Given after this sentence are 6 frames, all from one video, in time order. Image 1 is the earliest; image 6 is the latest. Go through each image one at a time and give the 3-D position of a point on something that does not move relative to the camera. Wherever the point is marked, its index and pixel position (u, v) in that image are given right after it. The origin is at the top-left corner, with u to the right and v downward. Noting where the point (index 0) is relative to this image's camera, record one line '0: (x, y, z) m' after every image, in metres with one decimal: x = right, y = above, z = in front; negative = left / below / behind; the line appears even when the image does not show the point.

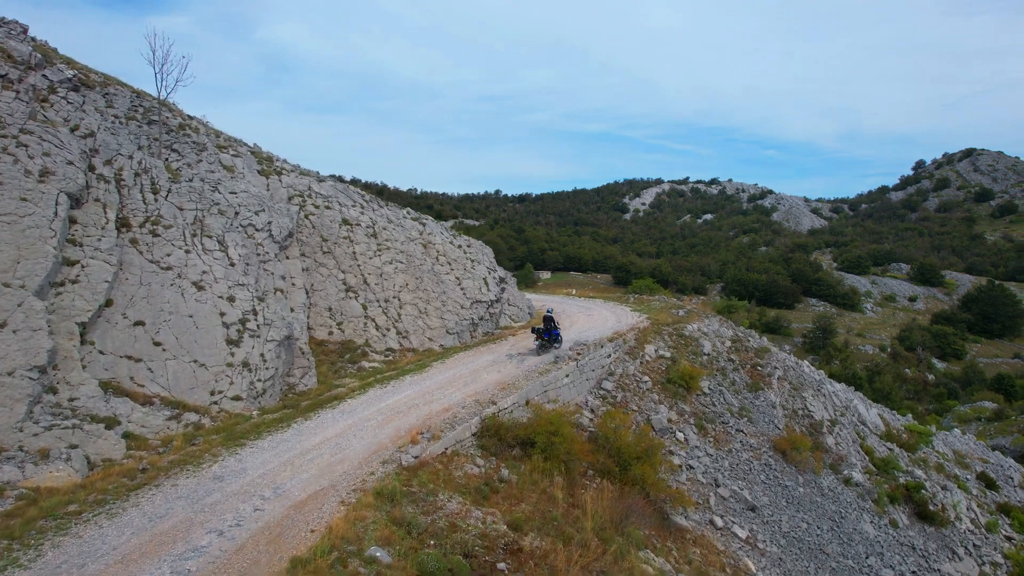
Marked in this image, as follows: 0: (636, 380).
0: (+3.2, -2.4, +18.0) m
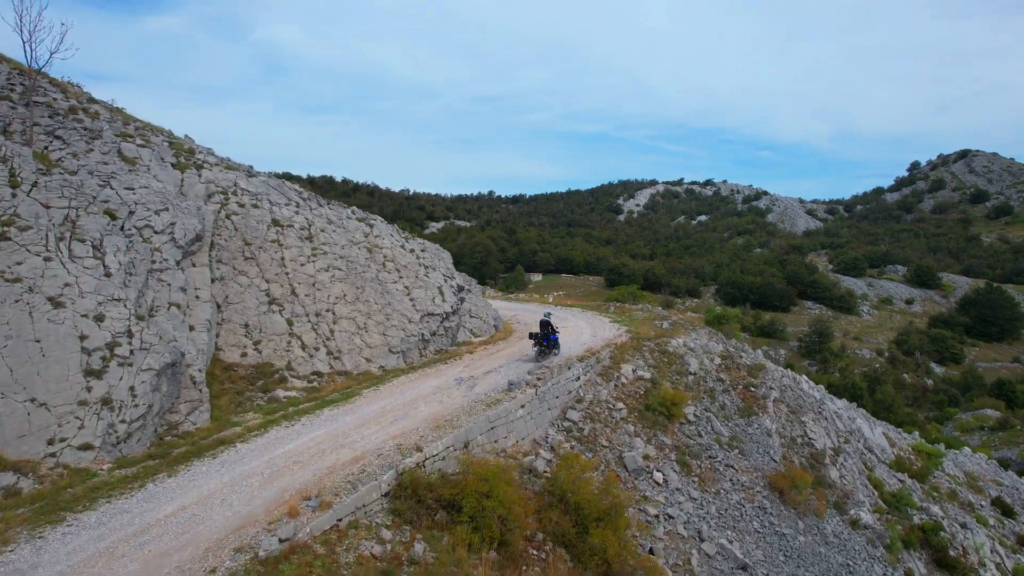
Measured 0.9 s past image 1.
0: (+2.1, -2.7, +15.4) m
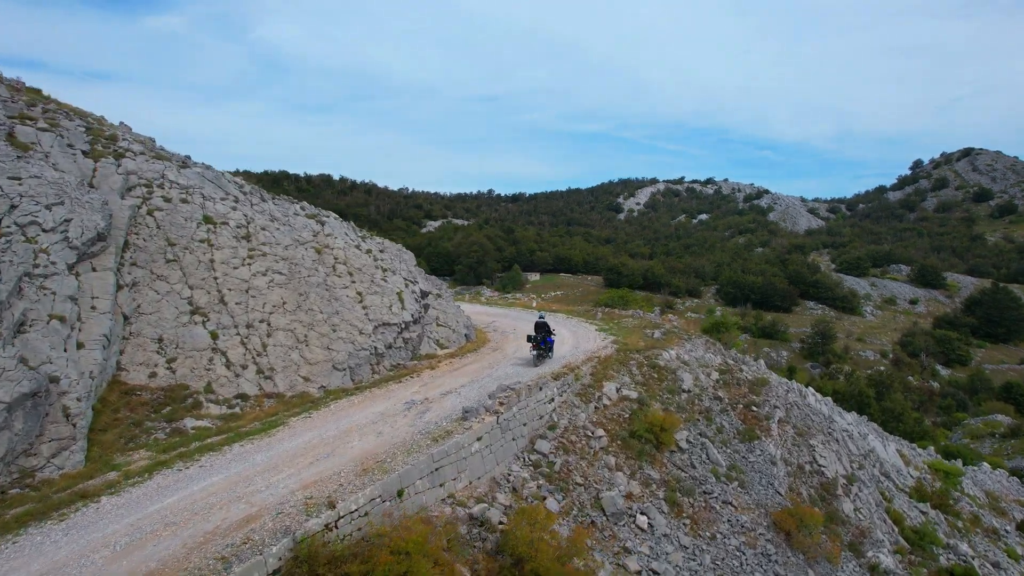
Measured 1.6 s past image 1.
0: (+1.4, -2.8, +13.2) m
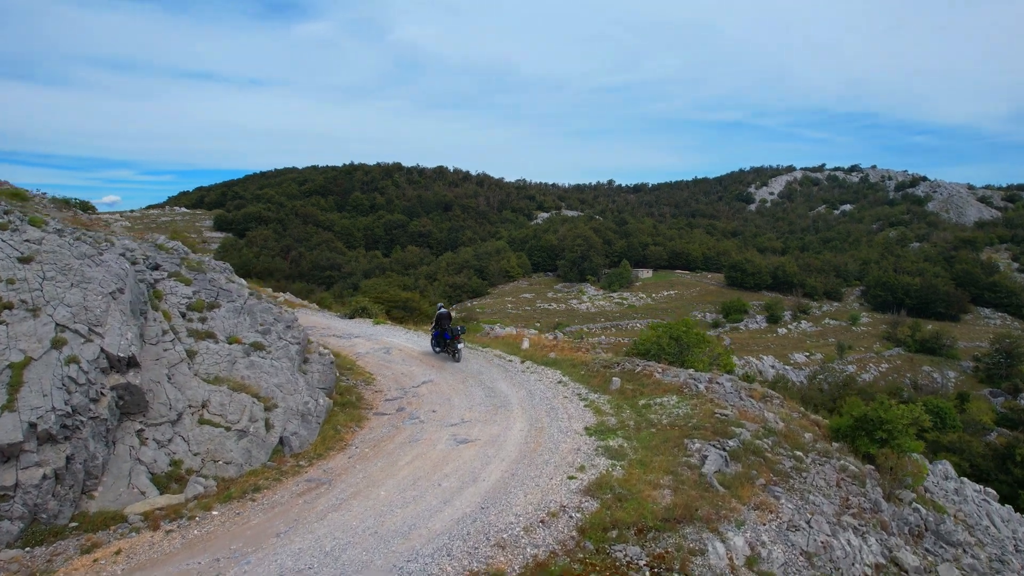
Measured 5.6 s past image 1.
0: (-1.3, -3.5, +2.7) m
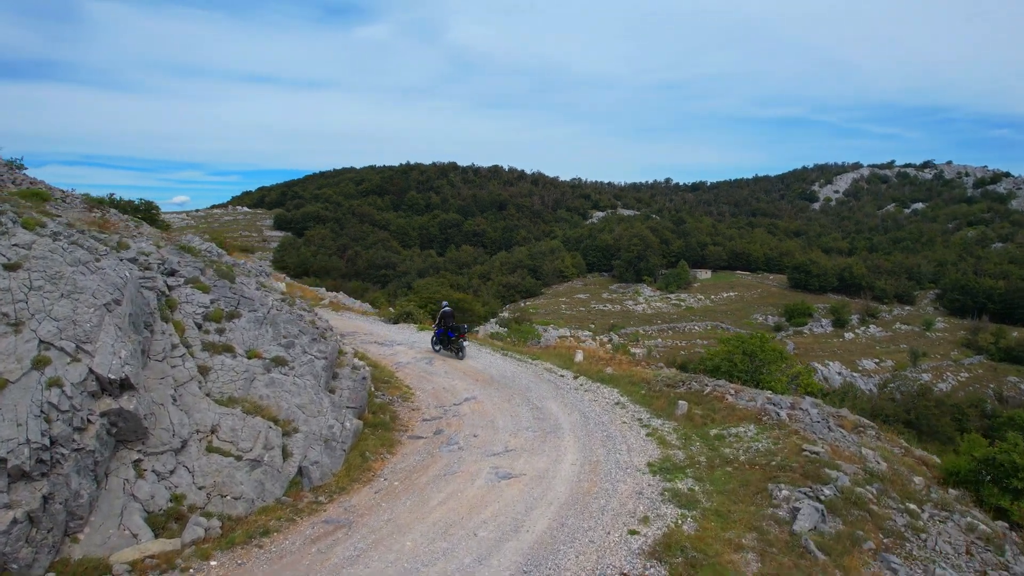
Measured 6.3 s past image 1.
0: (-1.2, -3.6, +1.6) m
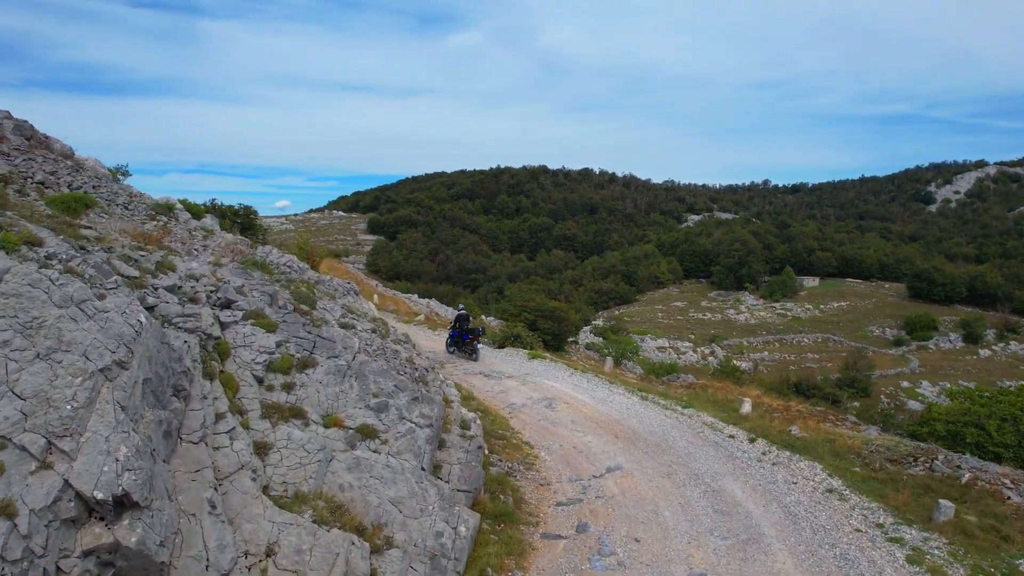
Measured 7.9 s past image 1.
0: (-0.5, -4.0, -1.2) m
